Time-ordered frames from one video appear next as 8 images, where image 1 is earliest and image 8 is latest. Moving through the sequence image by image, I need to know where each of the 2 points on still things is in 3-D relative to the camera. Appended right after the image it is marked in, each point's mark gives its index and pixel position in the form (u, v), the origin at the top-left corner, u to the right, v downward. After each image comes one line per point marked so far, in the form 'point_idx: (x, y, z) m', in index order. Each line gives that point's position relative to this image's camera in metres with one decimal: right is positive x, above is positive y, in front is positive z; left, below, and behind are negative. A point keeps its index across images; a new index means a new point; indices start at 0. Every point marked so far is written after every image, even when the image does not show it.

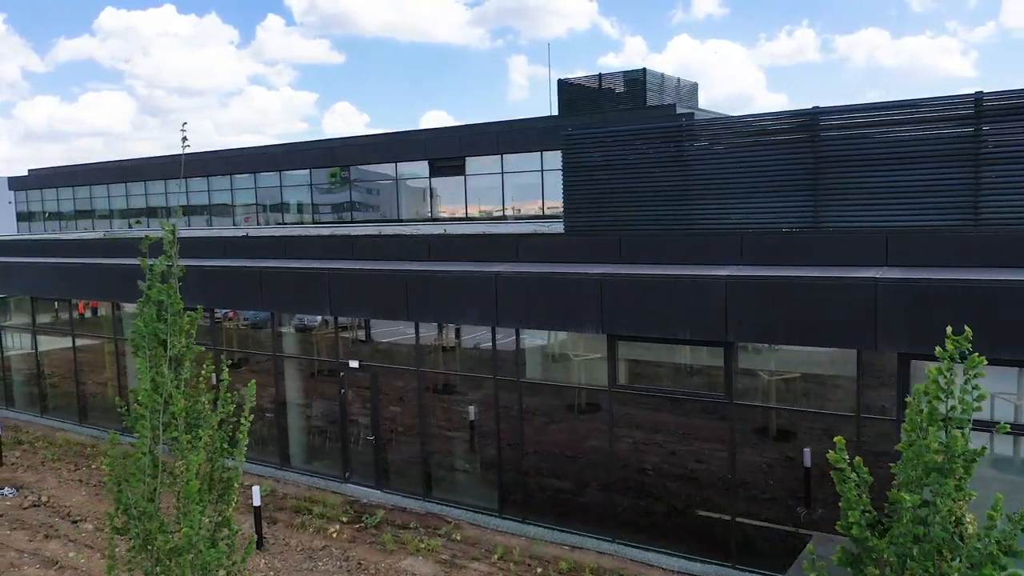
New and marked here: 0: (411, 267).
0: (-1.4, +0.3, +11.4) m
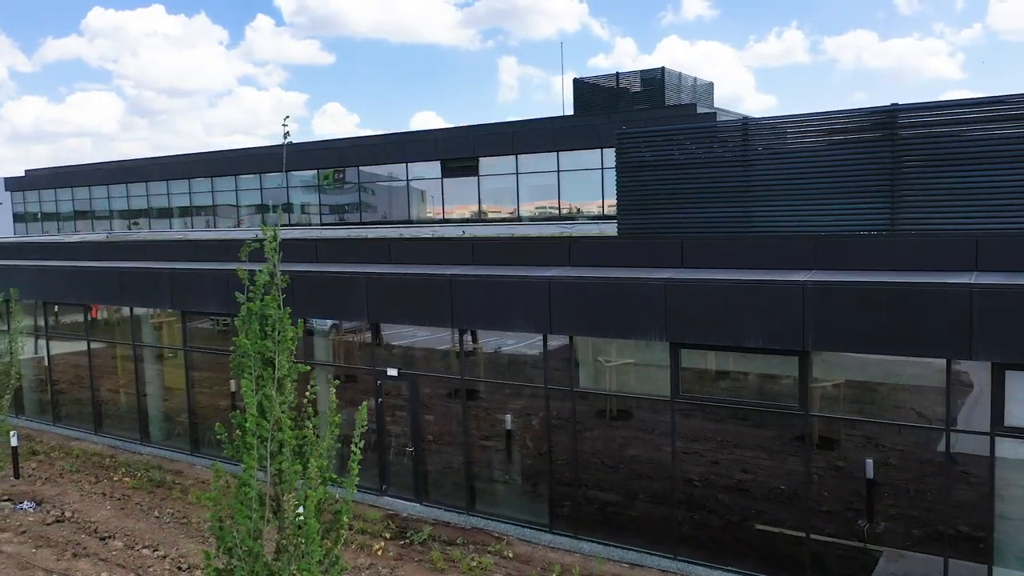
0: (-0.7, +0.2, +11.0) m
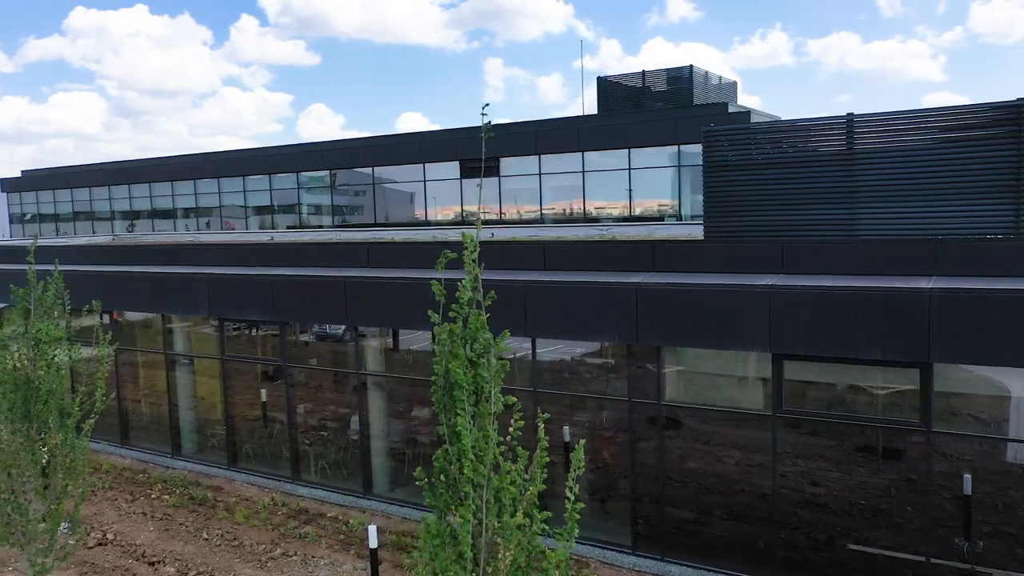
0: (+0.3, +0.1, +10.3) m
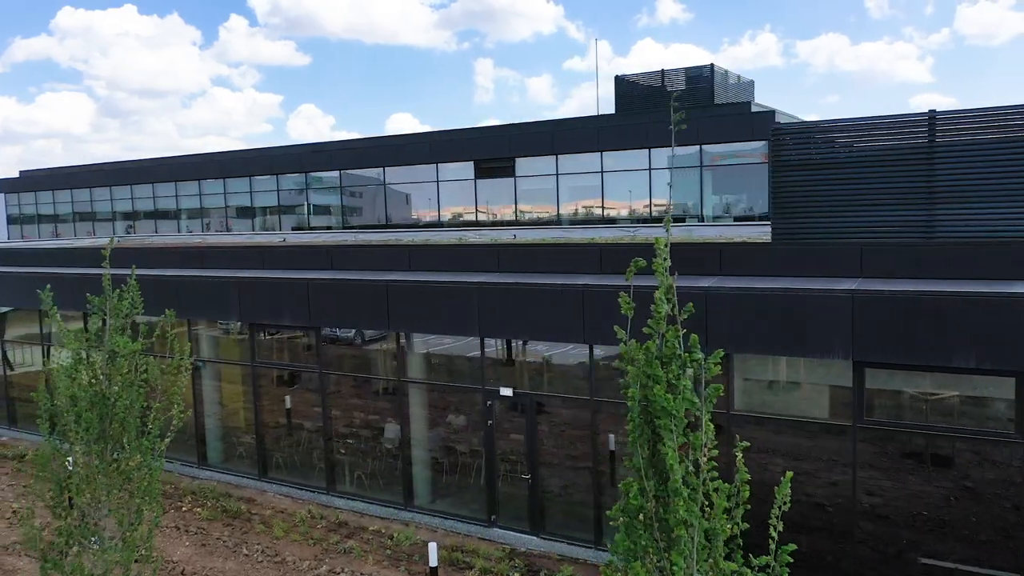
0: (+1.0, +0.1, +9.9) m
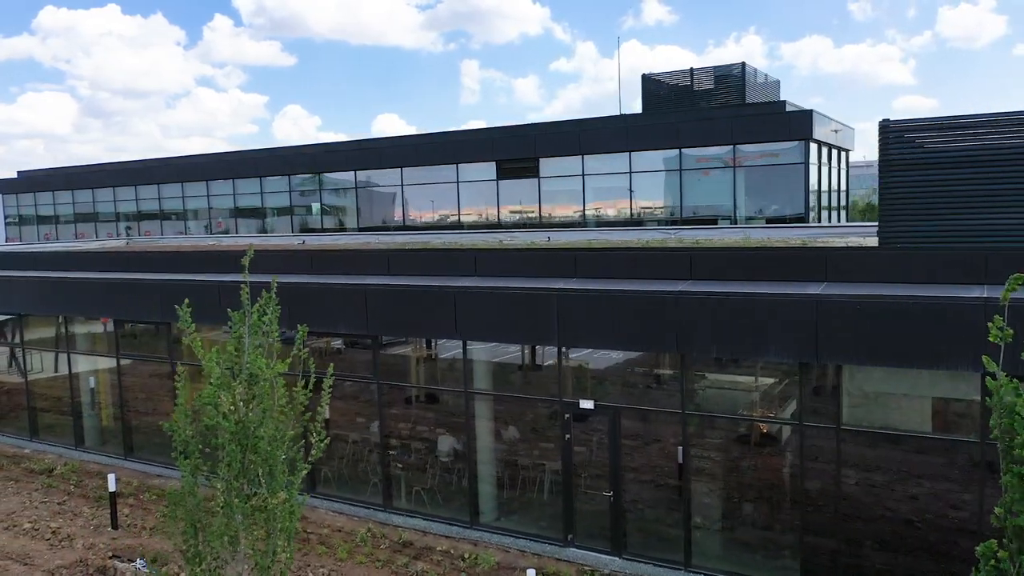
0: (+2.0, 0.0, +9.4) m
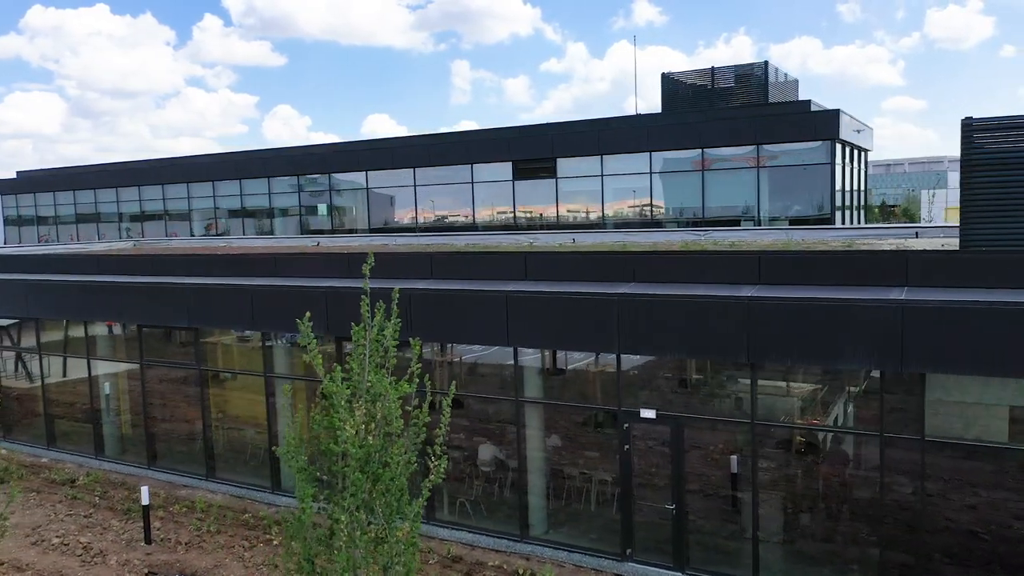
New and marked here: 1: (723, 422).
0: (+2.7, 0.0, +9.0) m
1: (+2.6, -1.6, +9.7) m
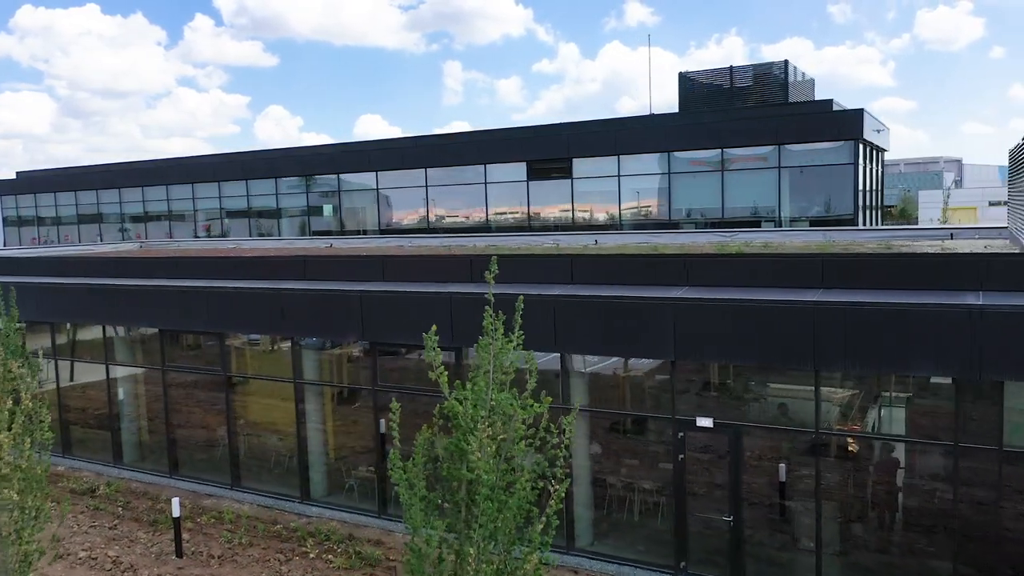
0: (+3.3, -0.1, +8.7) m
1: (+3.2, -1.7, +9.4) m
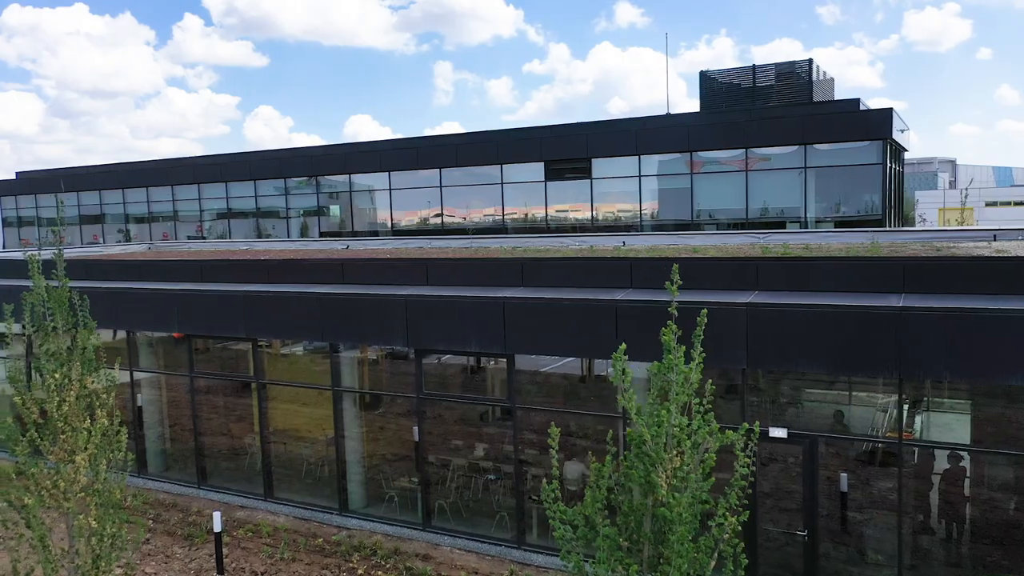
0: (+4.0, -0.1, +8.3) m
1: (+3.9, -1.7, +9.0) m
